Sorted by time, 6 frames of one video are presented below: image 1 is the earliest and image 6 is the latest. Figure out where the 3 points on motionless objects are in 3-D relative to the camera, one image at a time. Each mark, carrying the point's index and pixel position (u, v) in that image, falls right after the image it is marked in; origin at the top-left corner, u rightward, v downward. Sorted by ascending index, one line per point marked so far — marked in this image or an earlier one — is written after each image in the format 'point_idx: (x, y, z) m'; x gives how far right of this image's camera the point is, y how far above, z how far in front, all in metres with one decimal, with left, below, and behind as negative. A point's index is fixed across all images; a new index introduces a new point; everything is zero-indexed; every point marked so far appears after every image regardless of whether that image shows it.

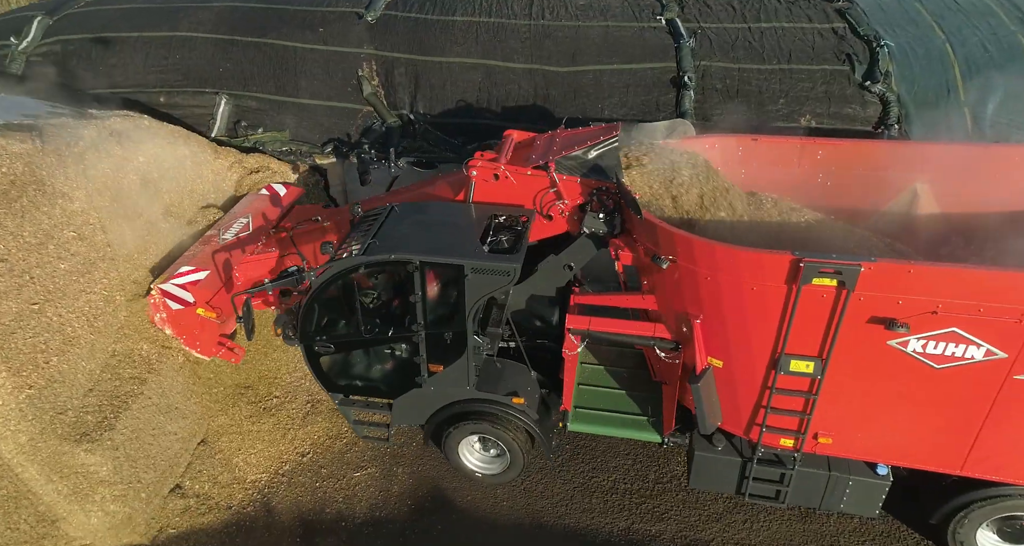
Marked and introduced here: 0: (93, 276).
0: (-3.4, 0.0, +4.7) m
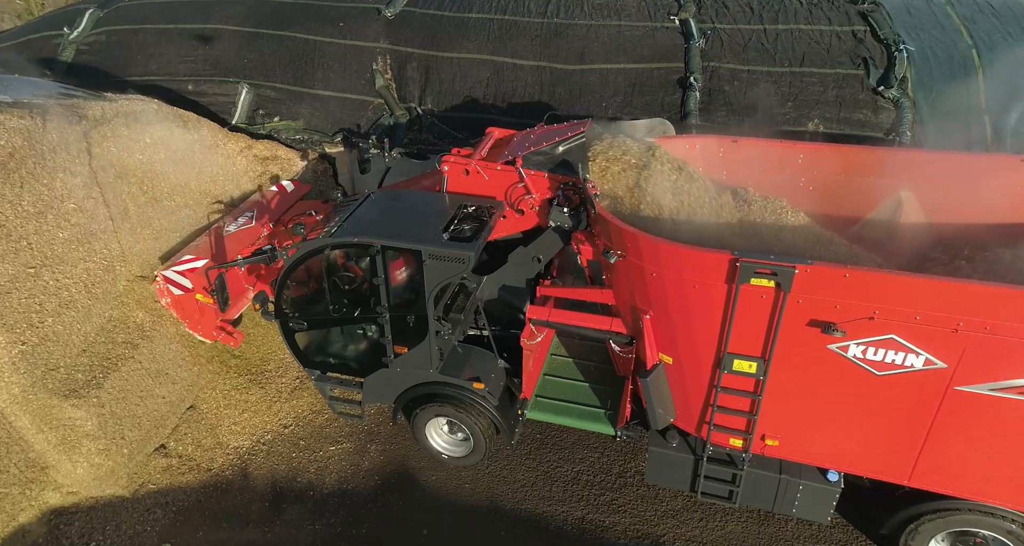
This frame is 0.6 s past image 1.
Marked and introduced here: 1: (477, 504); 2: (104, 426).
0: (-3.6, +0.2, +5.1) m
1: (-0.3, -1.9, +5.0) m
2: (-3.3, -1.2, +4.8) m
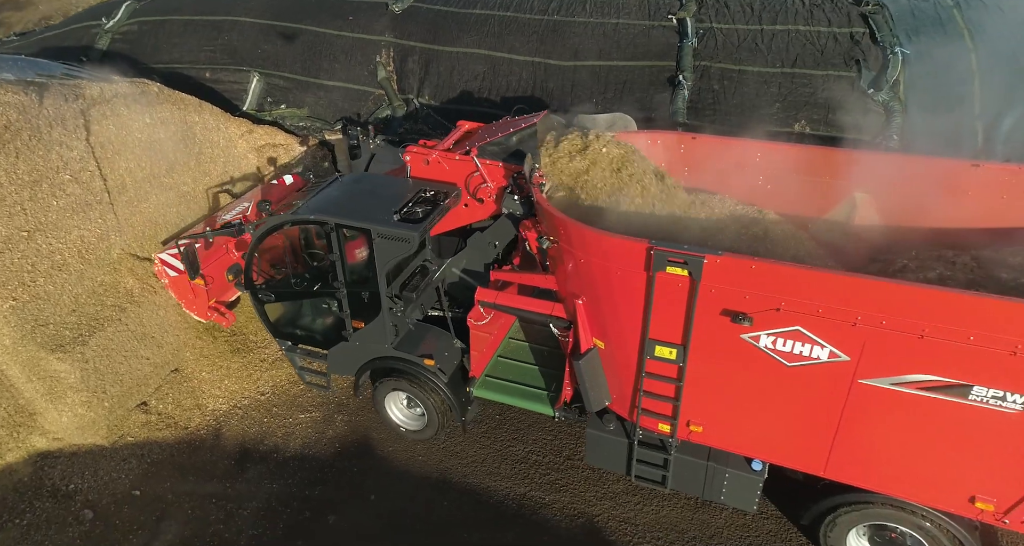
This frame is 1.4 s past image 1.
0: (-4.0, +0.5, +5.6) m
1: (-0.7, -1.8, +5.3) m
2: (-3.7, -0.9, +5.2) m
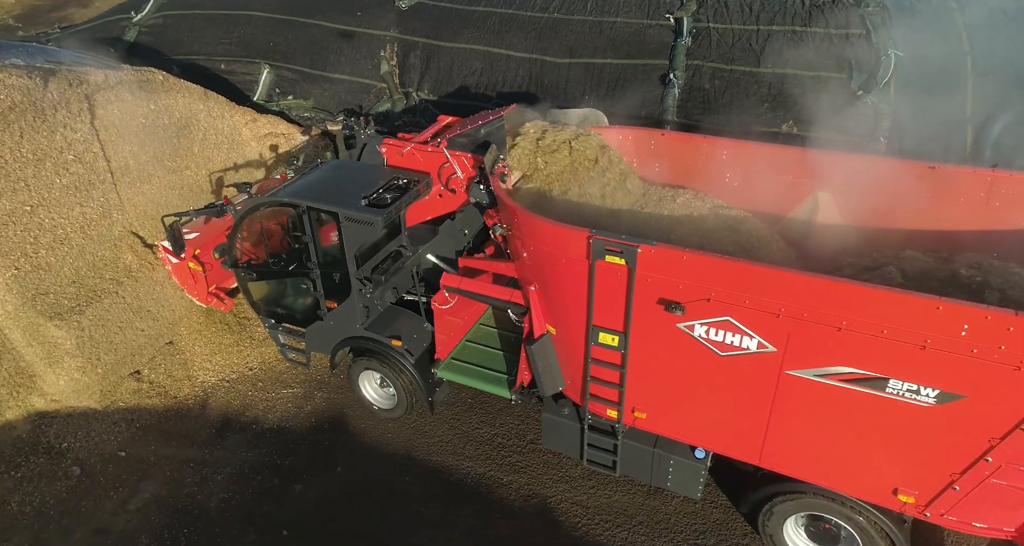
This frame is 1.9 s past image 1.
0: (-4.2, +0.8, +6.0) m
1: (-1.1, -1.6, +5.5) m
2: (-4.0, -0.7, +5.6) m
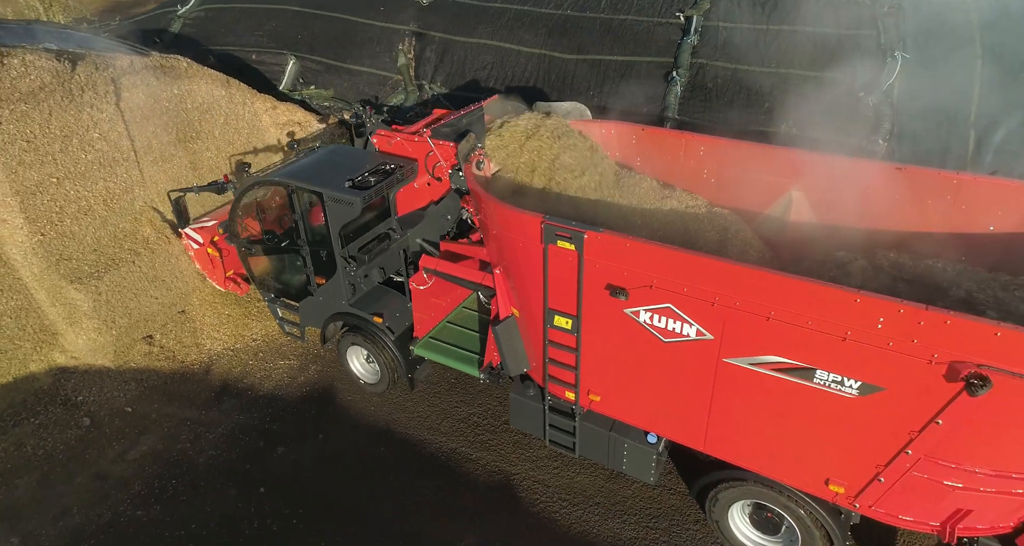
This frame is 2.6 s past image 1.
0: (-4.3, +1.1, +6.5) m
1: (-1.3, -1.5, +5.8) m
2: (-4.2, -0.4, +6.1) m
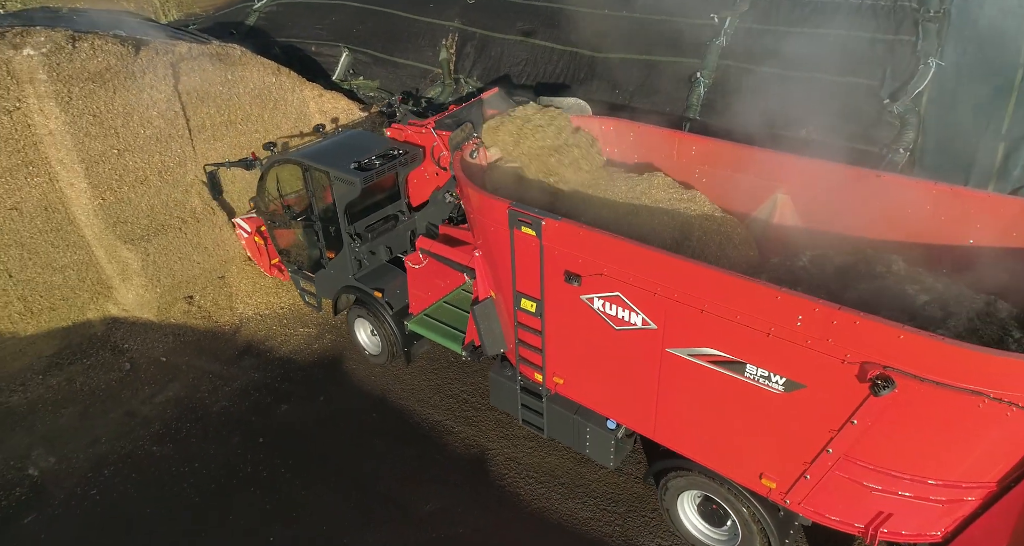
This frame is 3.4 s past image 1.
0: (-4.2, +1.5, +7.2) m
1: (-1.5, -1.2, +6.3) m
2: (-4.2, 0.0, +6.9) m
